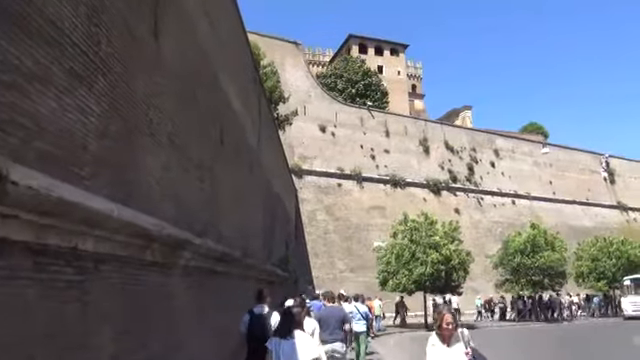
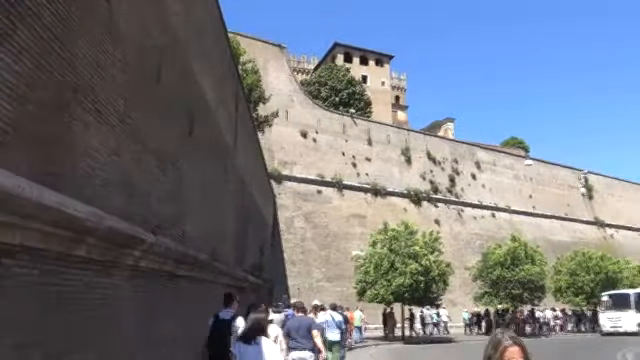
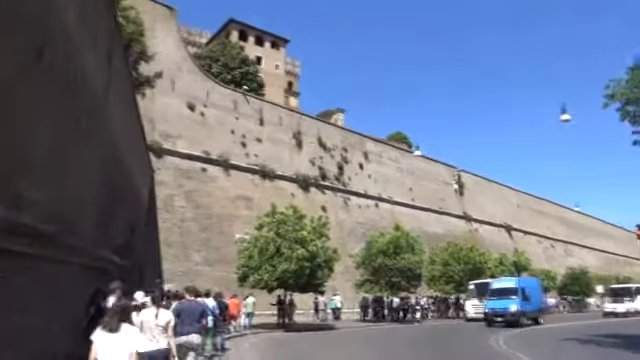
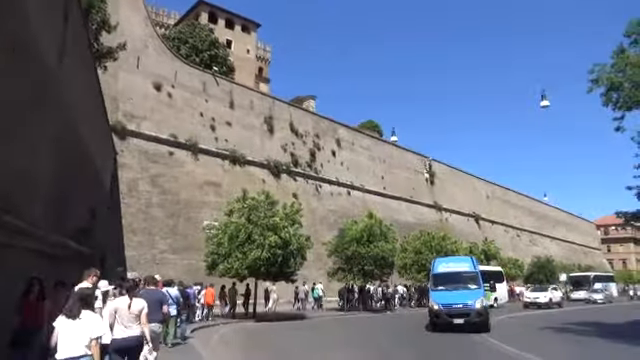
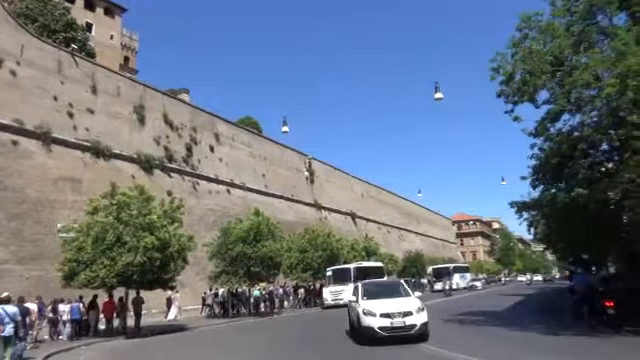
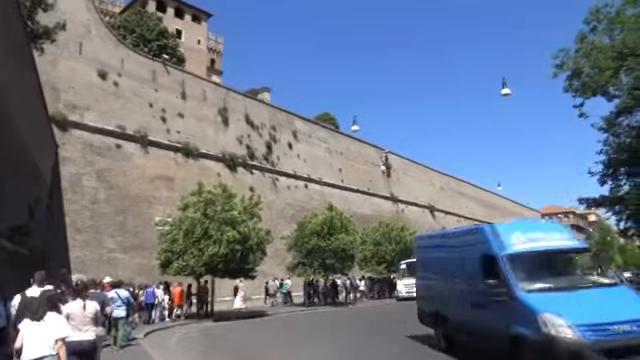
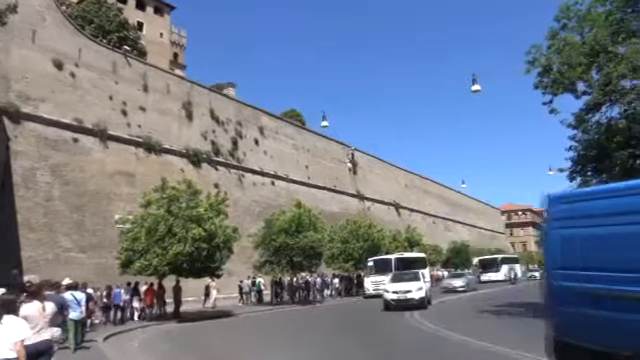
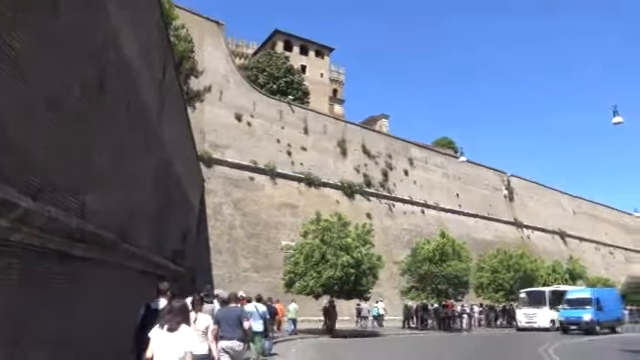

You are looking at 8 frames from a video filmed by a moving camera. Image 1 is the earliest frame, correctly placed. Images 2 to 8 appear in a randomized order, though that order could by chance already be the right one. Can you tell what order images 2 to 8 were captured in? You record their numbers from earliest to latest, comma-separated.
2, 8, 3, 4, 6, 7, 5
